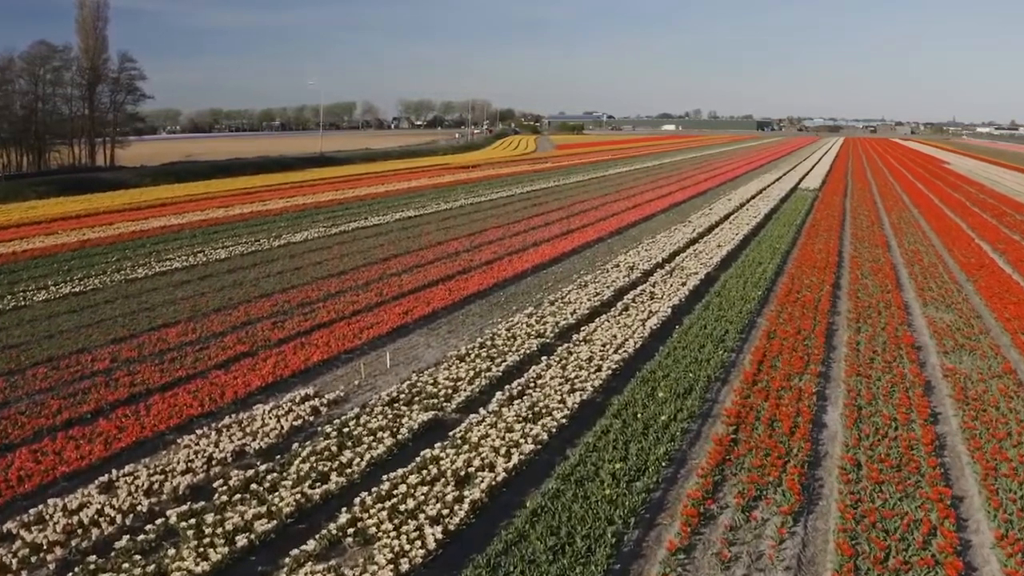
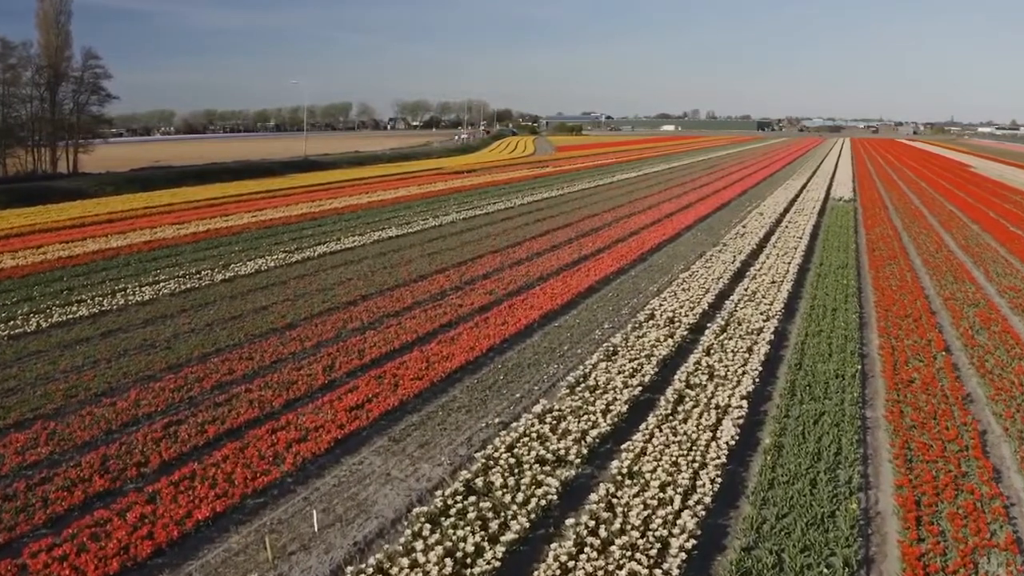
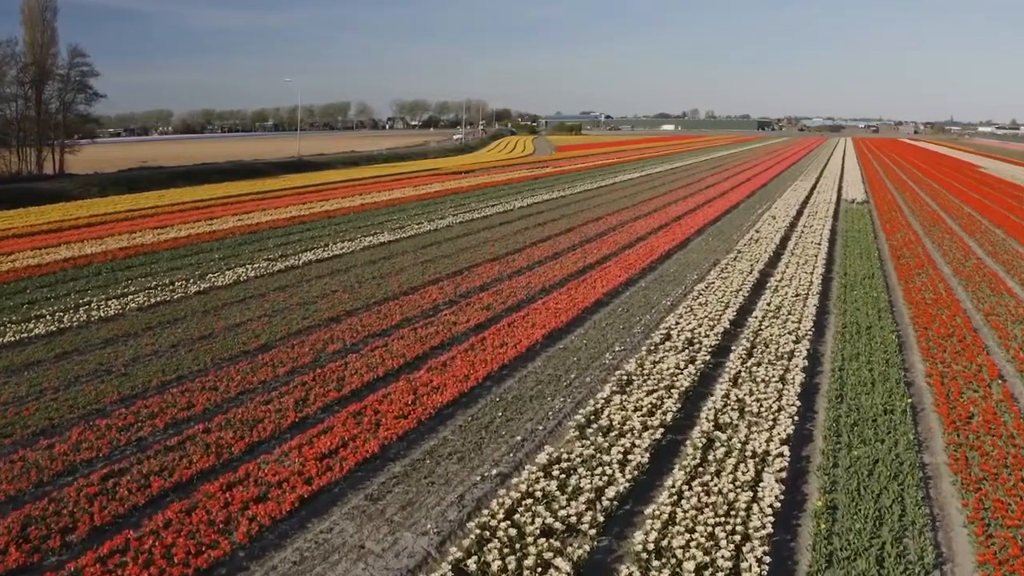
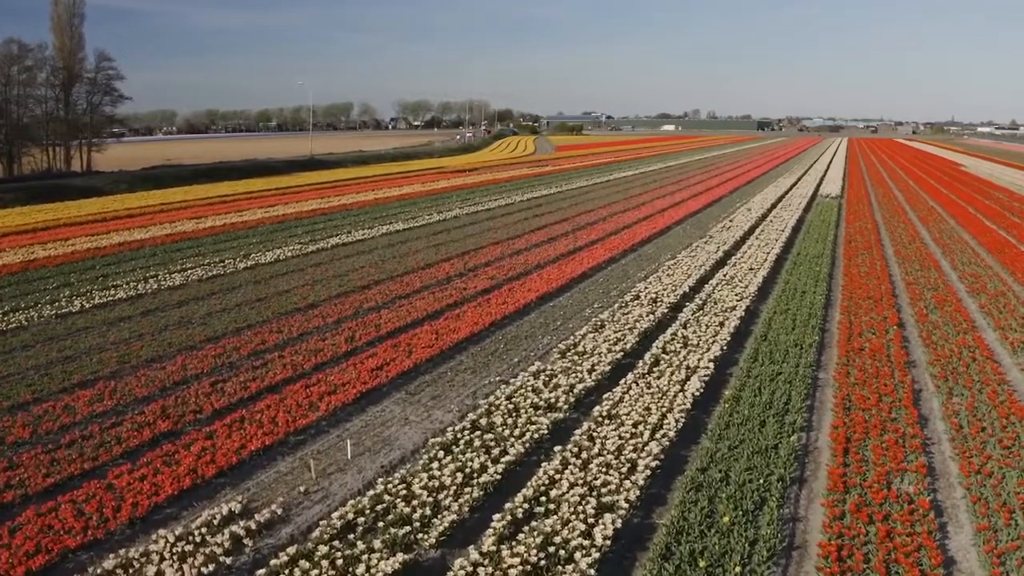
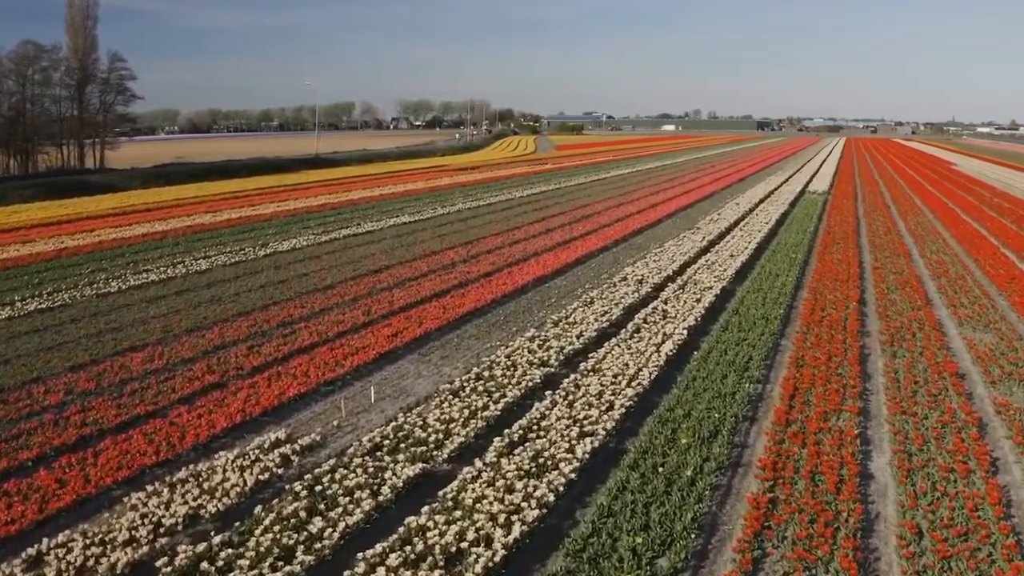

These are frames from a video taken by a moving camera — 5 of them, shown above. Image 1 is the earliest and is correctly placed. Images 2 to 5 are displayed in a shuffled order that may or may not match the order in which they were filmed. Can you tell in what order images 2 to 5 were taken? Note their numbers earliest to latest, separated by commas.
5, 4, 2, 3
